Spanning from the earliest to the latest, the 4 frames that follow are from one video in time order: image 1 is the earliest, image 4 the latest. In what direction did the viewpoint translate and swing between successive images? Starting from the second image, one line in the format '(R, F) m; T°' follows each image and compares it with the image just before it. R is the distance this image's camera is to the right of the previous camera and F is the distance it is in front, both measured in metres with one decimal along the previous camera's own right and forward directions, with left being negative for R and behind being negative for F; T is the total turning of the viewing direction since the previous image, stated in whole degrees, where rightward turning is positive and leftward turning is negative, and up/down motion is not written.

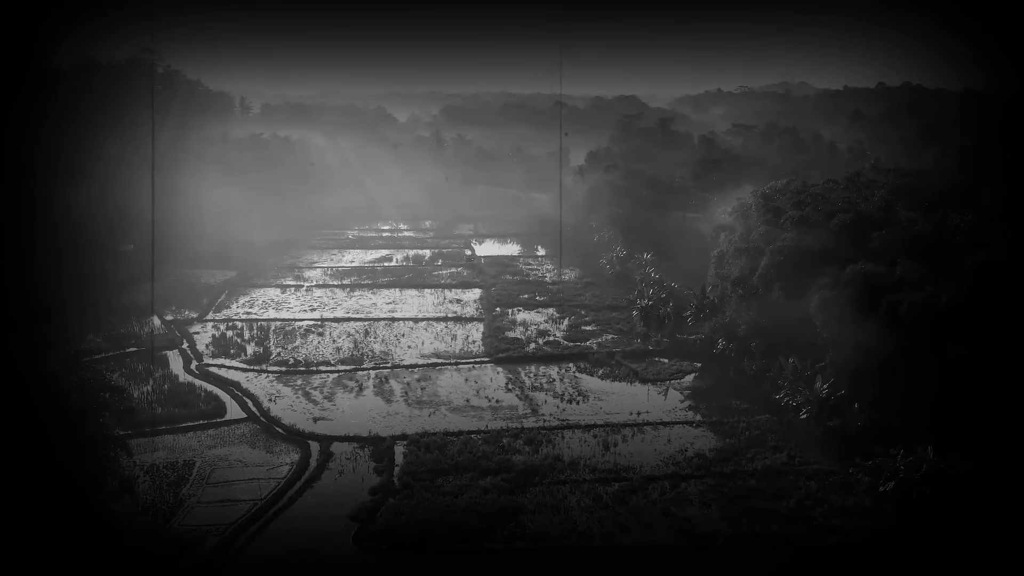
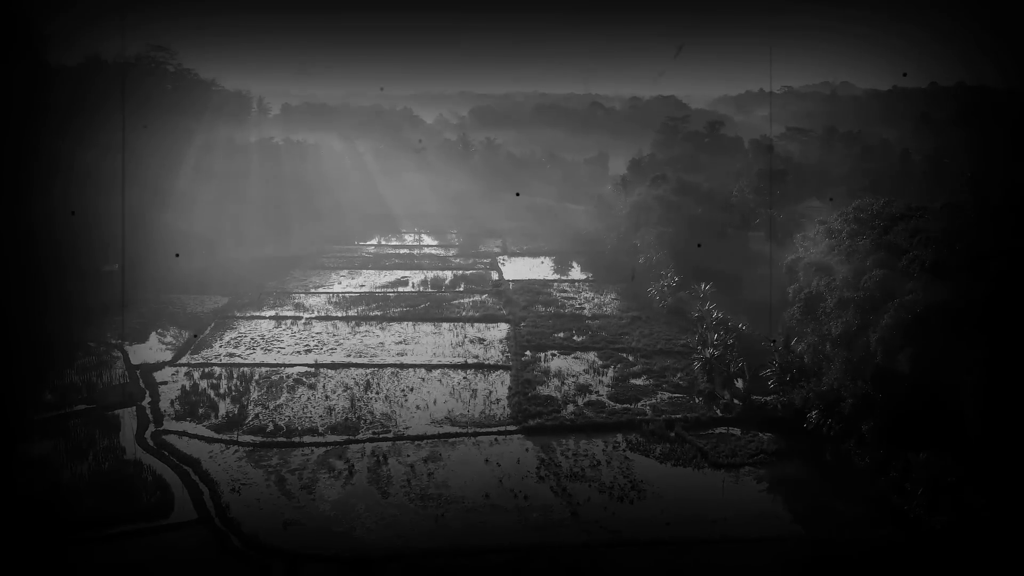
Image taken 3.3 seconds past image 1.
(-0.1, +2.2) m; -3°
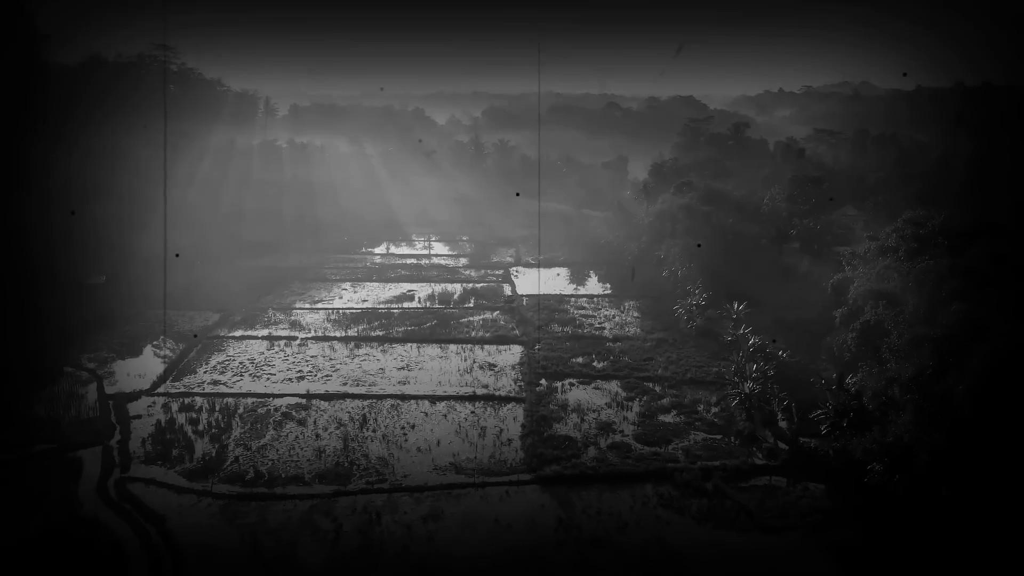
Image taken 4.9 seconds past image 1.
(0.0, +1.1) m; -1°
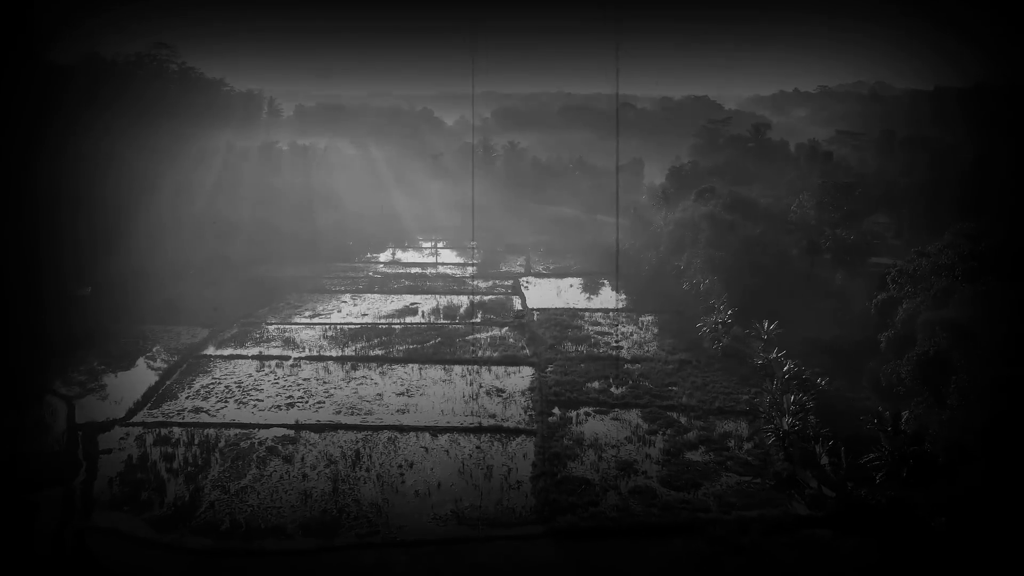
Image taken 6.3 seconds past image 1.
(0.0, +0.9) m; -1°
